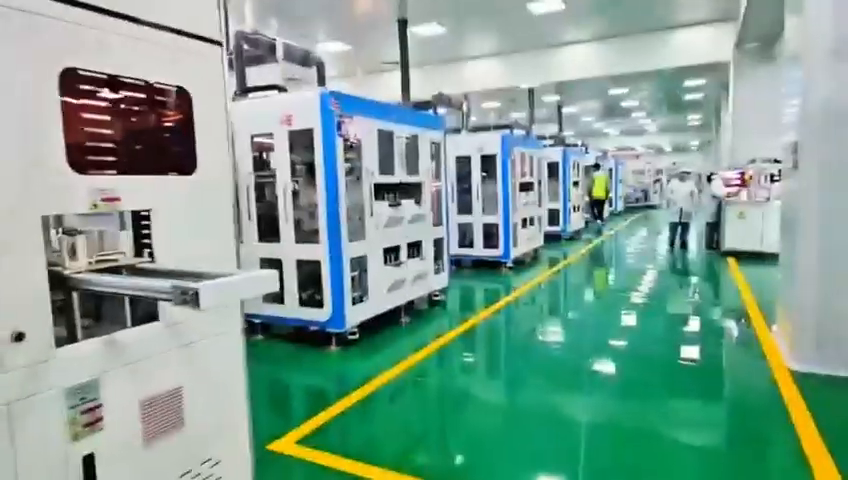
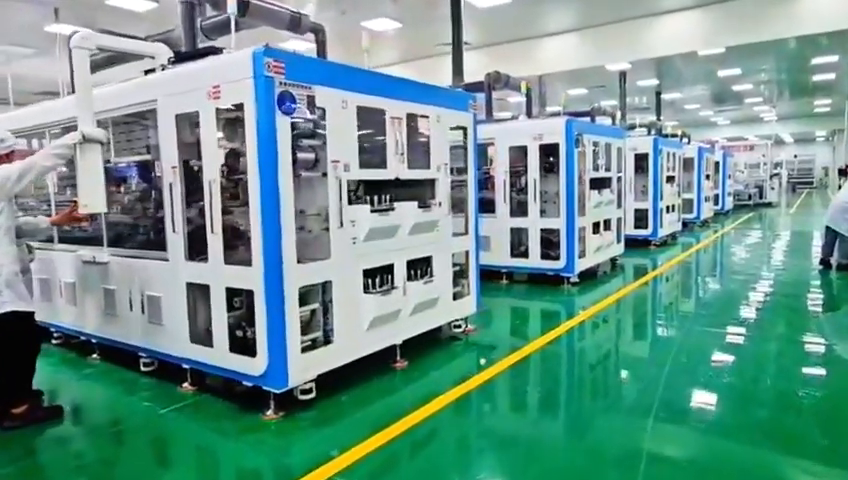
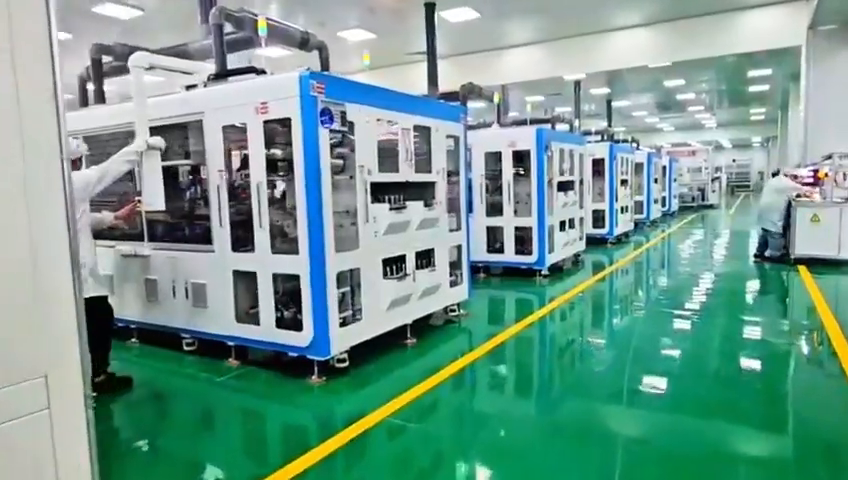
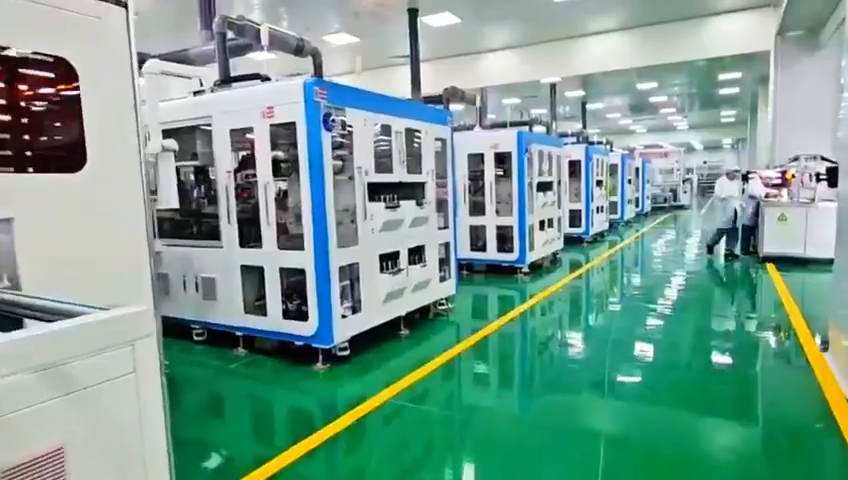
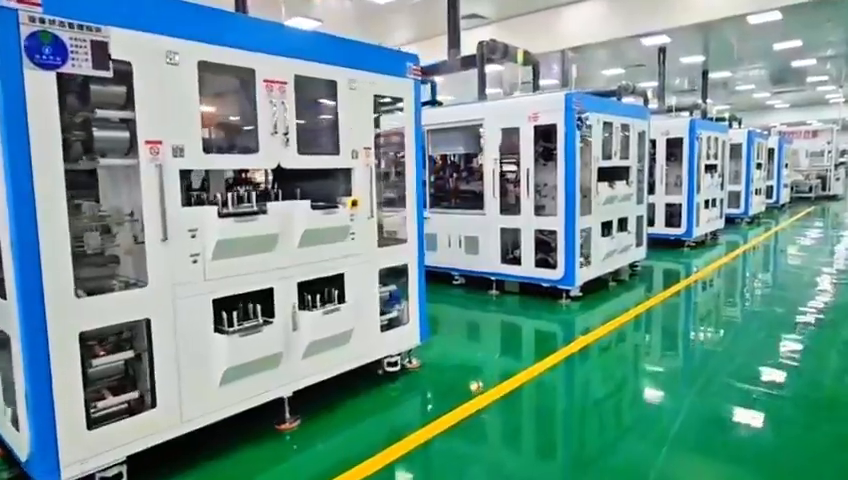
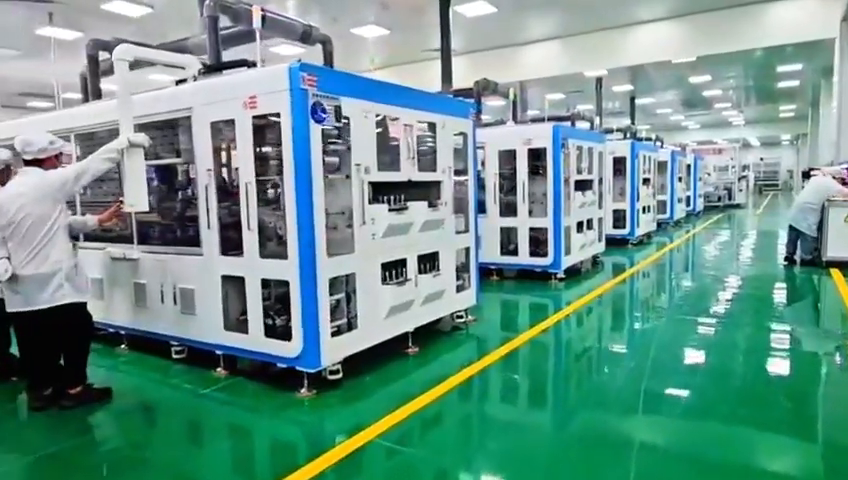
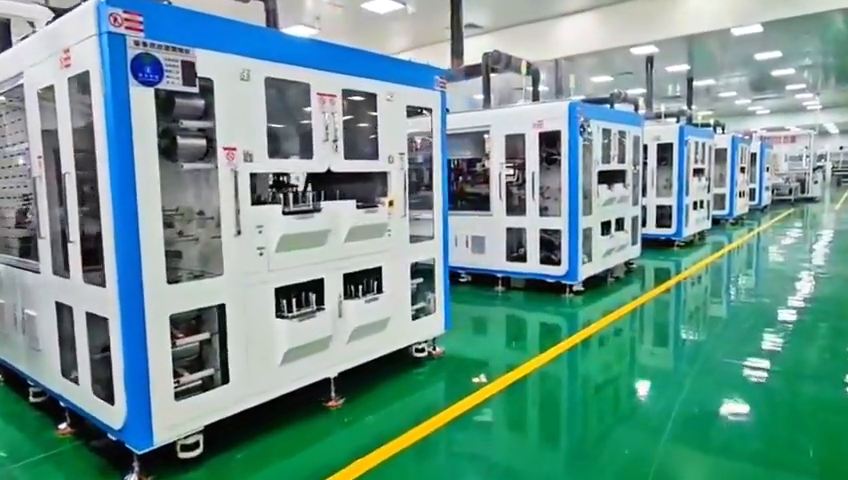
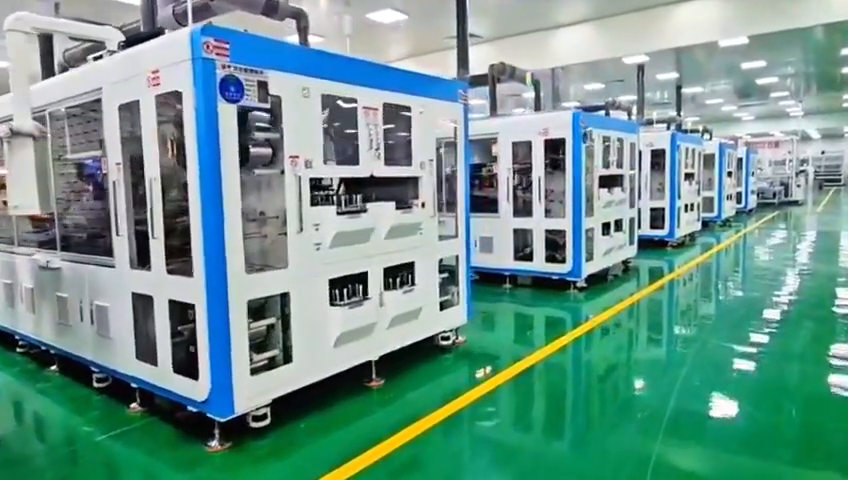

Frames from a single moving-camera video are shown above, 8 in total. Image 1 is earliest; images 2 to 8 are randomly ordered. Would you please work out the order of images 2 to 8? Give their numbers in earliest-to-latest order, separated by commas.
4, 3, 6, 2, 8, 7, 5
